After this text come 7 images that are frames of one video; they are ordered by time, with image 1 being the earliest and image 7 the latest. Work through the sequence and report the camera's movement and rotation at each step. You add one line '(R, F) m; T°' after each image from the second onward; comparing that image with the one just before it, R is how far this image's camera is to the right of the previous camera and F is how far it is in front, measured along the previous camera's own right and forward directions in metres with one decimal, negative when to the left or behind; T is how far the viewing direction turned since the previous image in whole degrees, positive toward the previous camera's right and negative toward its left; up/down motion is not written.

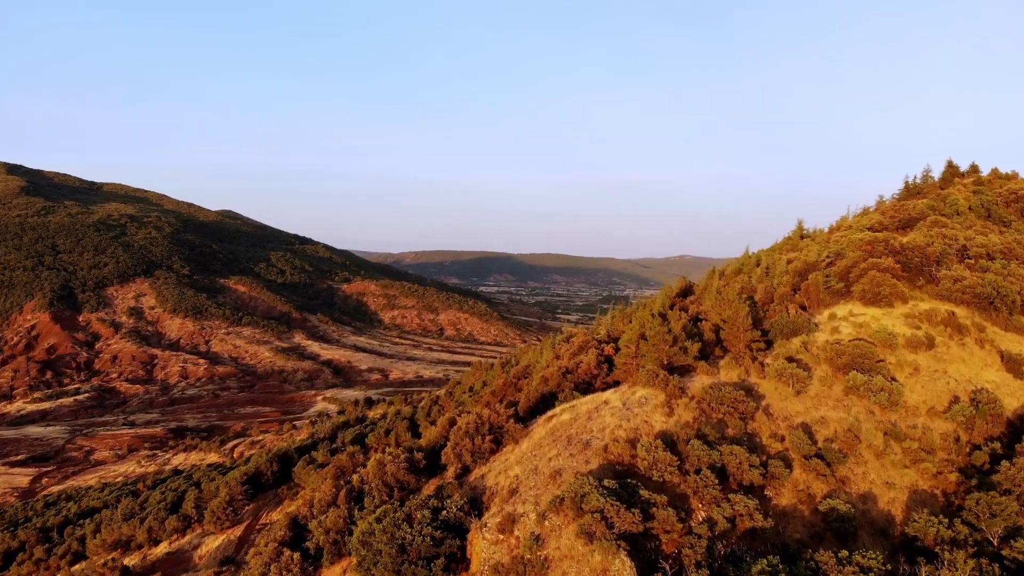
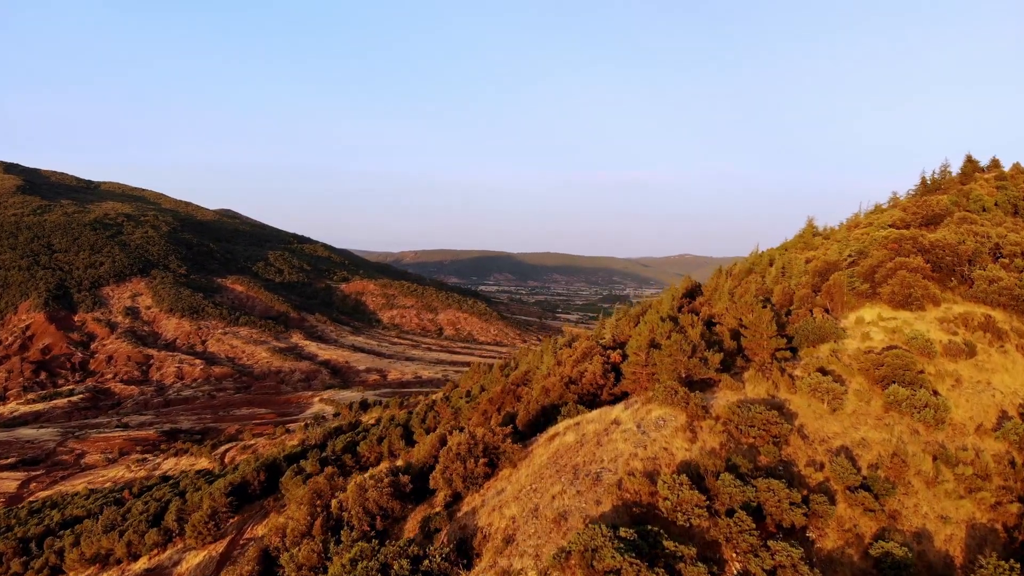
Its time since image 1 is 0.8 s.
(0.0, +0.8) m; 0°
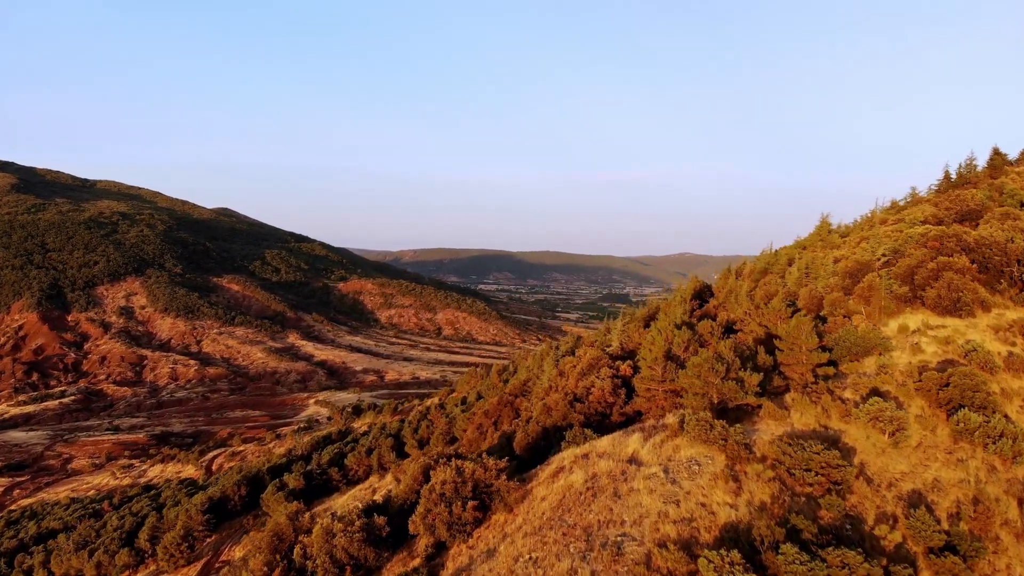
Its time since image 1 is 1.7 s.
(0.0, +1.0) m; 0°
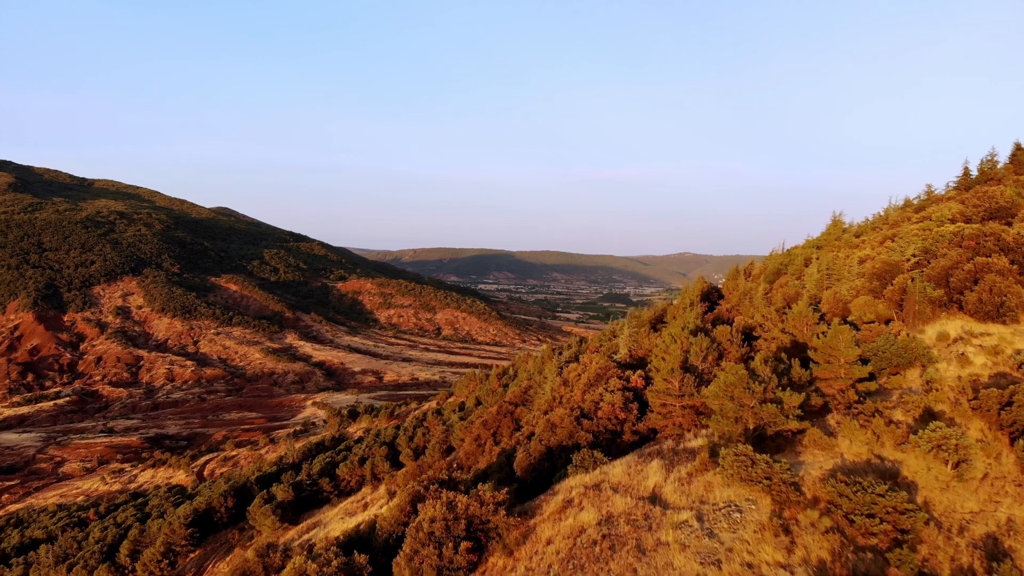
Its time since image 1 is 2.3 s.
(0.0, +0.7) m; 0°
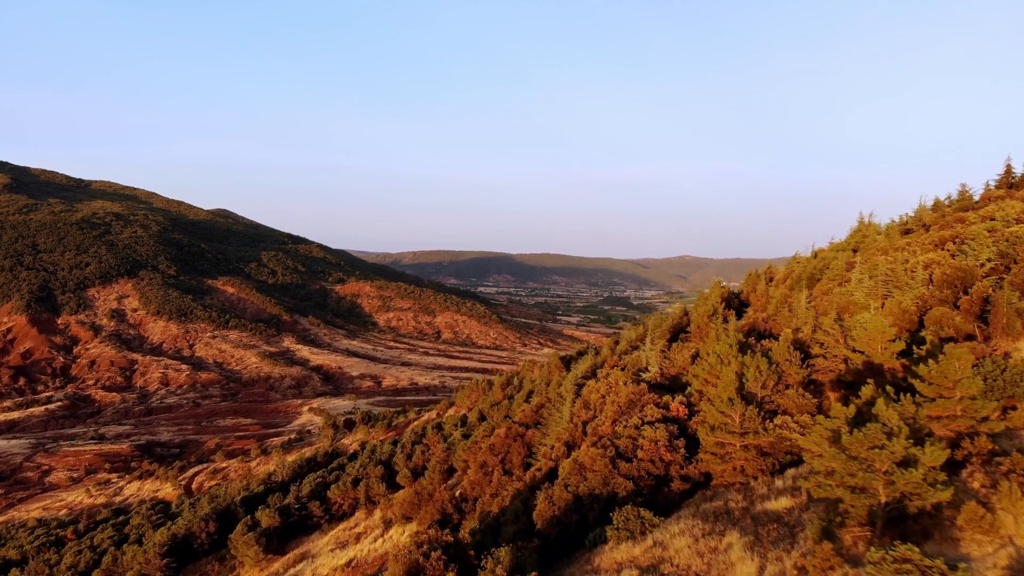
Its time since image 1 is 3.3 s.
(-0.2, +1.1) m; 0°
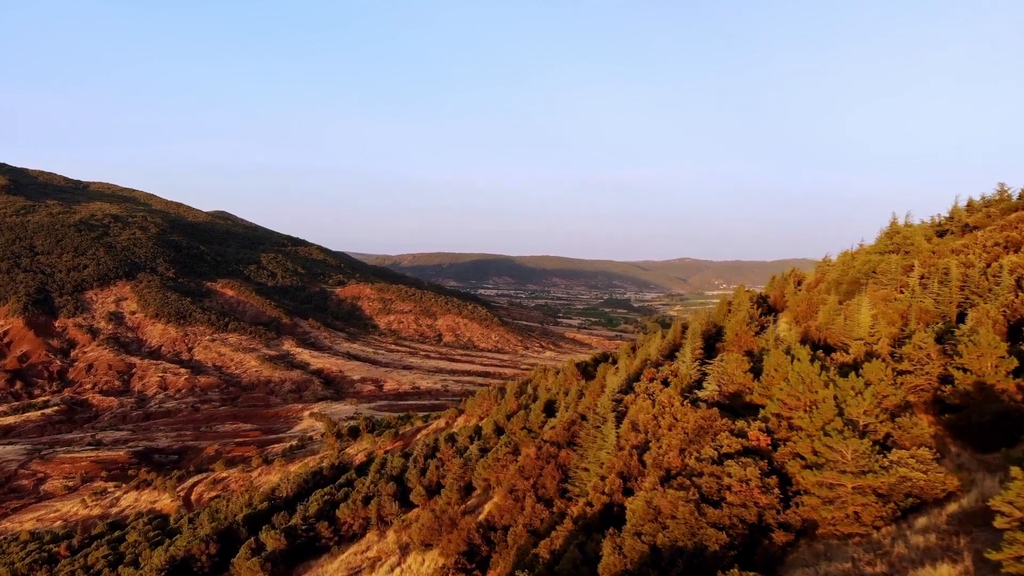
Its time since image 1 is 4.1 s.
(-0.5, +0.8) m; 0°
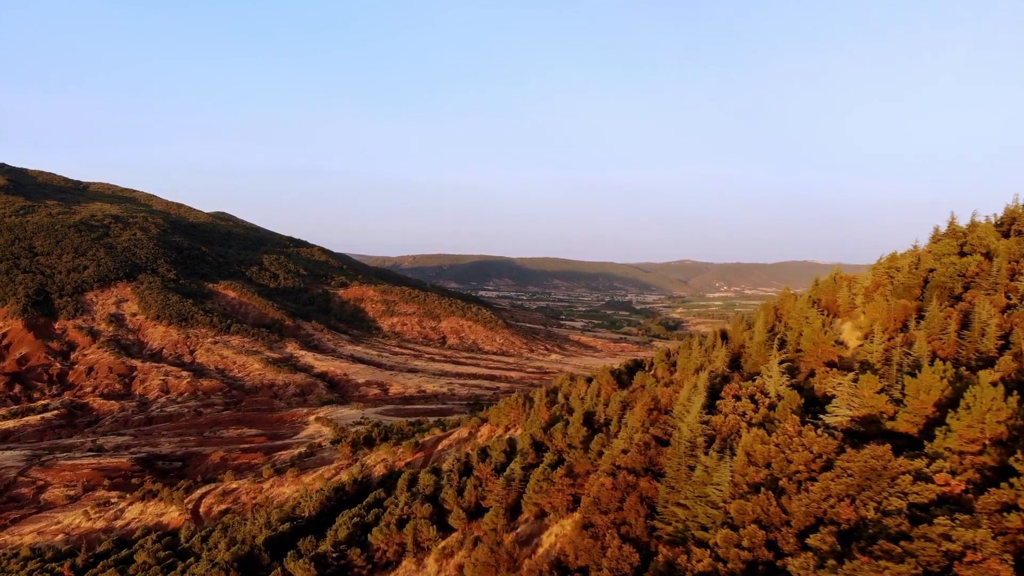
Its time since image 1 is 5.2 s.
(-1.1, +0.9) m; 0°
